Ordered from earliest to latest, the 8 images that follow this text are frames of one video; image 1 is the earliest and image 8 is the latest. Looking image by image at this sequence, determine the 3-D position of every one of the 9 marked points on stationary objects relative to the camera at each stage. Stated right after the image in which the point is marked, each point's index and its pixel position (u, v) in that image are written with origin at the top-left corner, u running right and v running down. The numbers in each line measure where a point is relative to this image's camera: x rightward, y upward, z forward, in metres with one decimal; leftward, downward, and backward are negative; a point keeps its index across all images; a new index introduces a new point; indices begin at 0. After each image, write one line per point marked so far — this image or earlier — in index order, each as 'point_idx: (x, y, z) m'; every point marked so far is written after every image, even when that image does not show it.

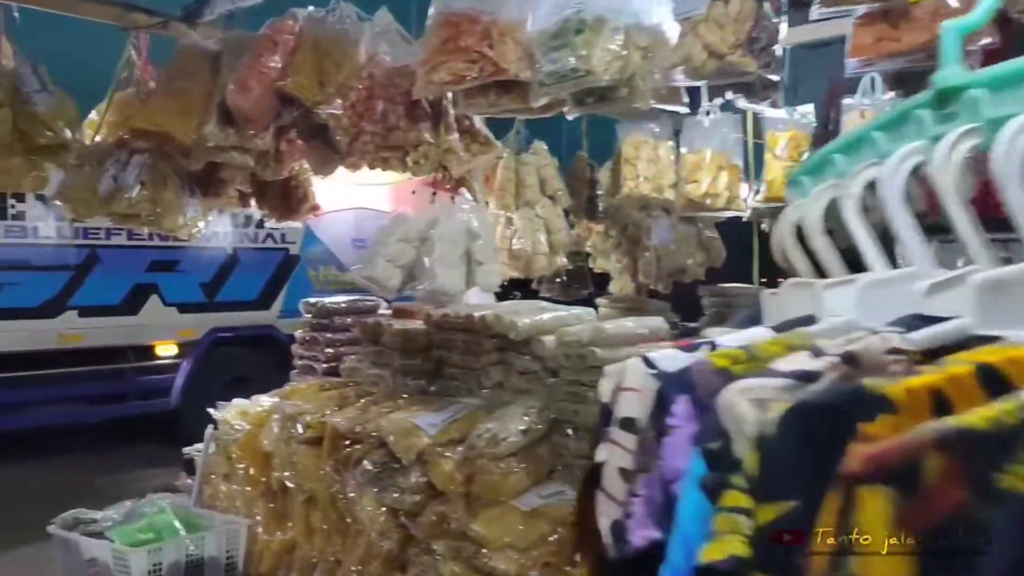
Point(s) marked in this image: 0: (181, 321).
0: (-3.1, -0.3, +7.5) m
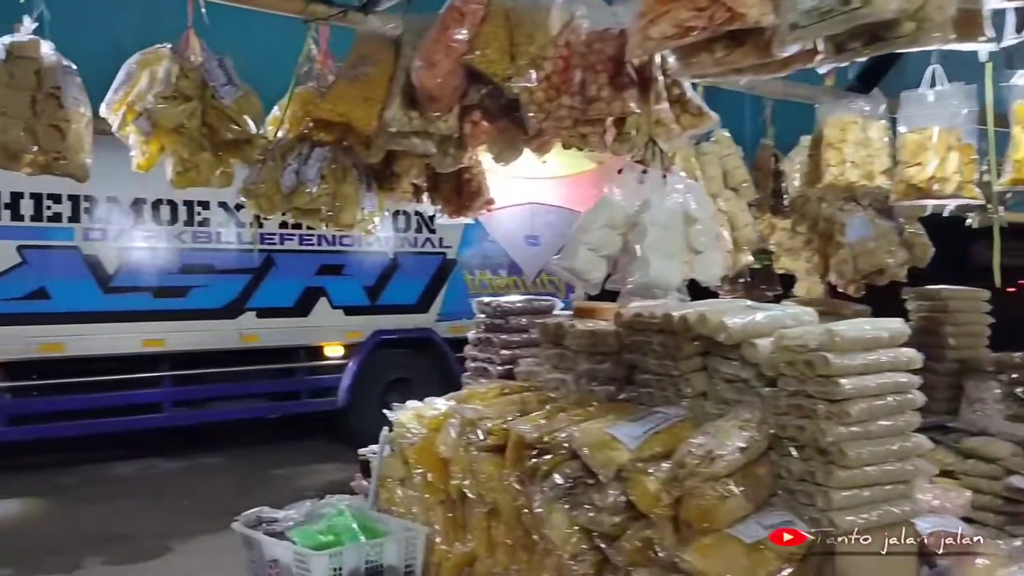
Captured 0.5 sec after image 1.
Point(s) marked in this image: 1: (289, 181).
0: (-1.6, -0.3, +7.7) m
1: (-0.8, +0.4, +2.8) m
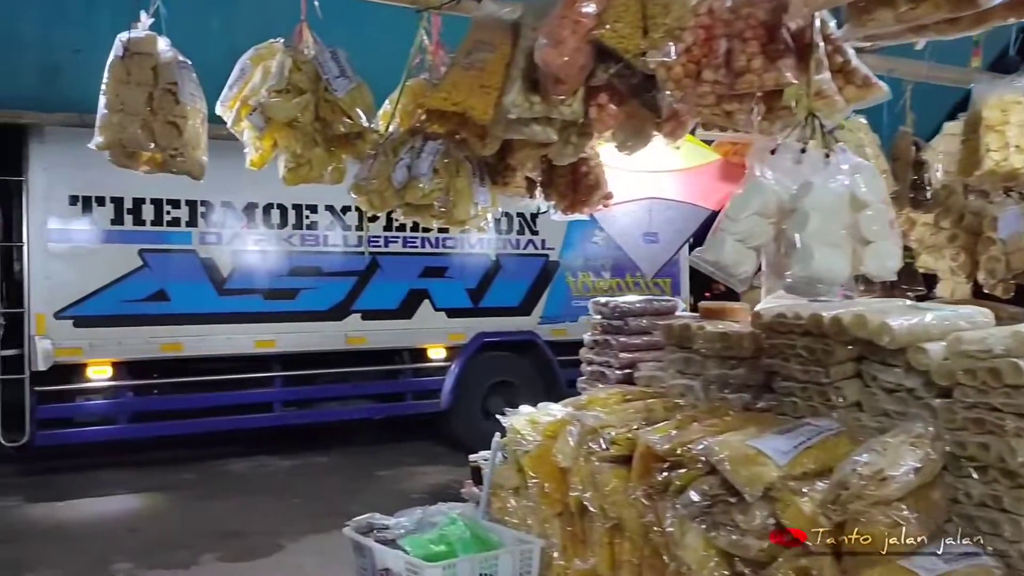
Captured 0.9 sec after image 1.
0: (-0.6, -0.4, +7.6) m
1: (-0.4, +0.4, +2.7) m
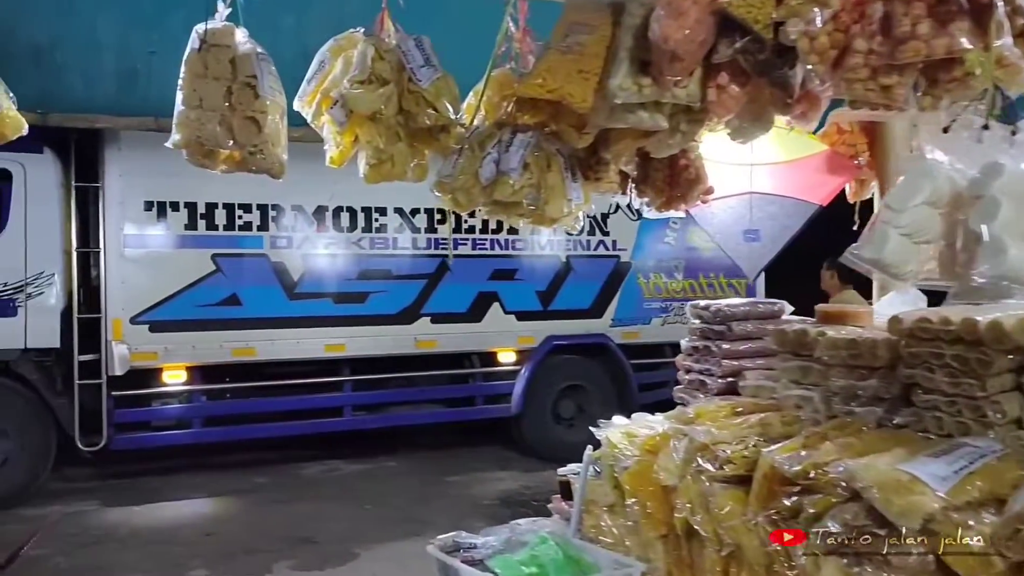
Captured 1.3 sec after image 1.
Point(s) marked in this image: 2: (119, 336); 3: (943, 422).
0: (+0.1, -0.4, +7.5) m
1: (-0.1, +0.4, +2.5) m
2: (-2.8, -0.3, +5.8) m
3: (+1.1, -0.3, +1.9) m
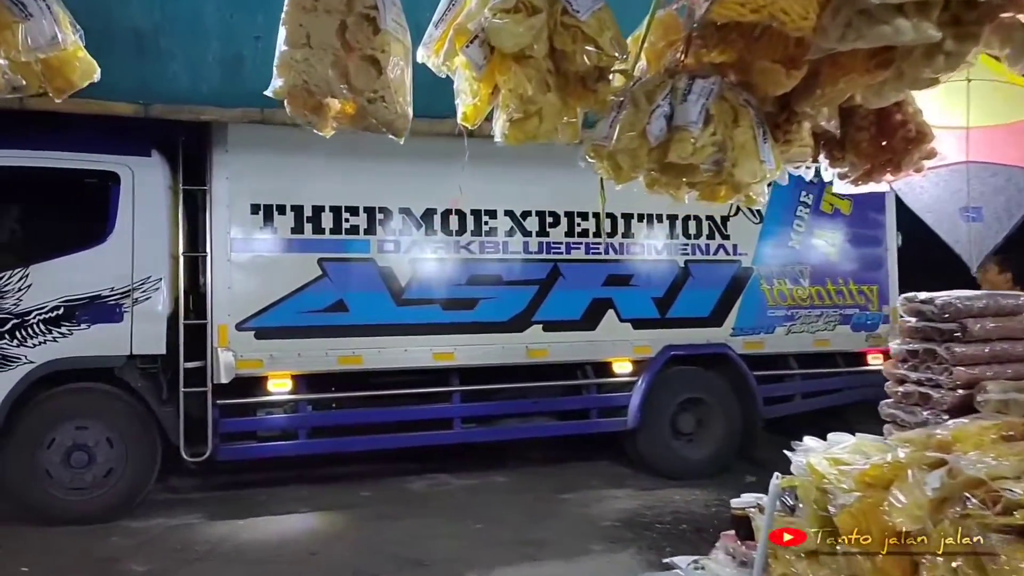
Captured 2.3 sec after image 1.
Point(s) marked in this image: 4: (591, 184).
0: (+1.1, -0.4, +6.9) m
1: (+0.4, +0.4, +2.0) m
2: (-2.0, -0.4, +5.5) m
3: (+1.4, -0.3, +1.3) m
4: (+0.7, +0.9, +6.5) m
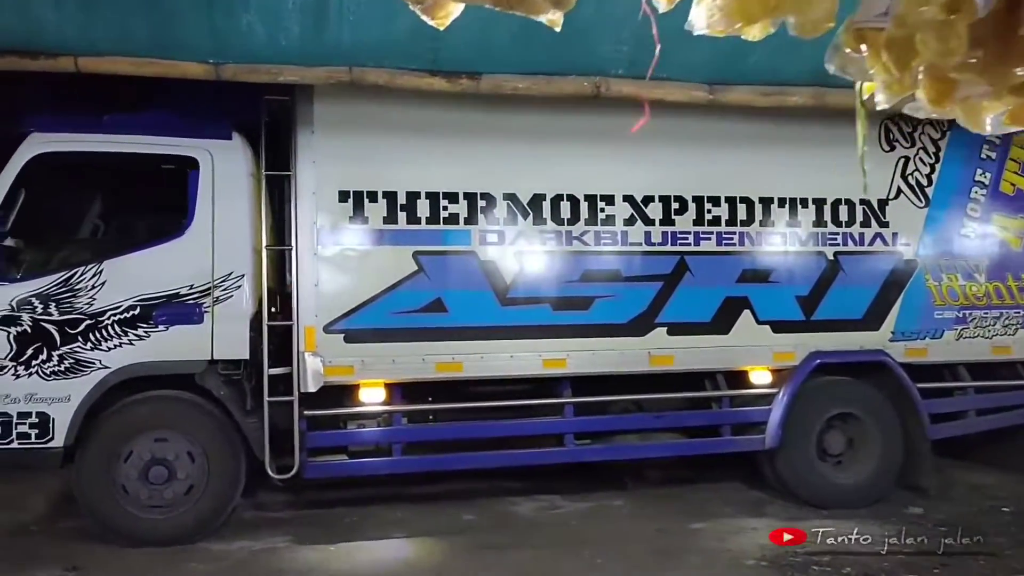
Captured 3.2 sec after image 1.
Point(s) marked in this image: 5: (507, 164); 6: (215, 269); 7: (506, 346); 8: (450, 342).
0: (+2.0, -0.4, +5.9) m
1: (+0.7, +0.4, +1.2) m
2: (-1.2, -0.4, +4.9) m
3: (+1.7, -0.2, +0.3) m
4: (+1.5, +0.9, +5.6) m
5: (0.0, +0.8, +5.3) m
6: (-1.8, +0.1, +4.9) m
7: (0.0, -0.4, +5.3) m
8: (-0.4, -0.3, +5.2) m
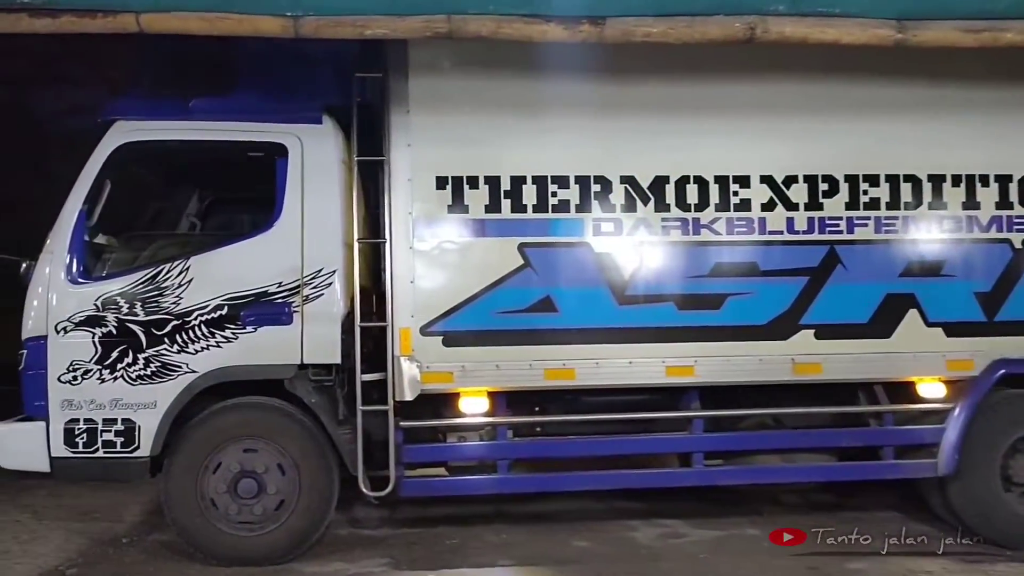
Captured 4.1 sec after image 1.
0: (+2.7, -0.4, +5.0) m
1: (+0.8, +0.5, +0.5) m
2: (-0.6, -0.3, +4.5) m
3: (+1.7, -0.2, -0.5) m
4: (+2.2, +0.9, +4.8) m
5: (+0.6, +0.8, +4.7) m
6: (-1.2, +0.1, +4.5) m
7: (+0.7, -0.4, +4.6) m
8: (+0.3, -0.3, +4.6) m
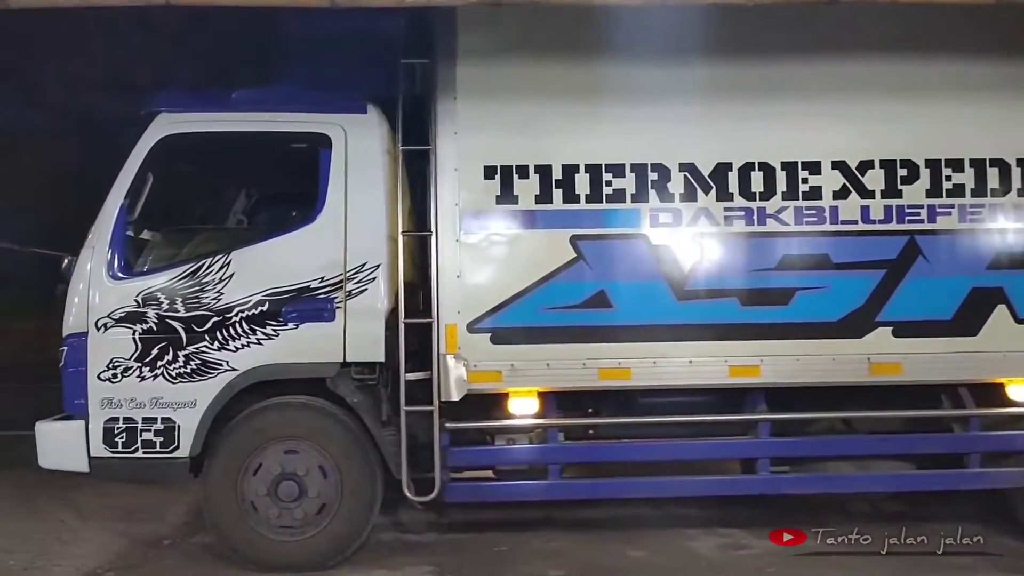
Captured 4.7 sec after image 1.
0: (+3.0, -0.3, +4.6) m
1: (+0.9, +0.5, +0.2) m
2: (-0.3, -0.3, +4.3) m
3: (+1.6, -0.1, -0.8) m
4: (+2.5, +0.9, +4.4) m
5: (+0.9, +0.9, +4.4) m
6: (-0.9, +0.2, +4.3) m
7: (+0.9, -0.3, +4.3) m
8: (+0.5, -0.3, +4.3) m
